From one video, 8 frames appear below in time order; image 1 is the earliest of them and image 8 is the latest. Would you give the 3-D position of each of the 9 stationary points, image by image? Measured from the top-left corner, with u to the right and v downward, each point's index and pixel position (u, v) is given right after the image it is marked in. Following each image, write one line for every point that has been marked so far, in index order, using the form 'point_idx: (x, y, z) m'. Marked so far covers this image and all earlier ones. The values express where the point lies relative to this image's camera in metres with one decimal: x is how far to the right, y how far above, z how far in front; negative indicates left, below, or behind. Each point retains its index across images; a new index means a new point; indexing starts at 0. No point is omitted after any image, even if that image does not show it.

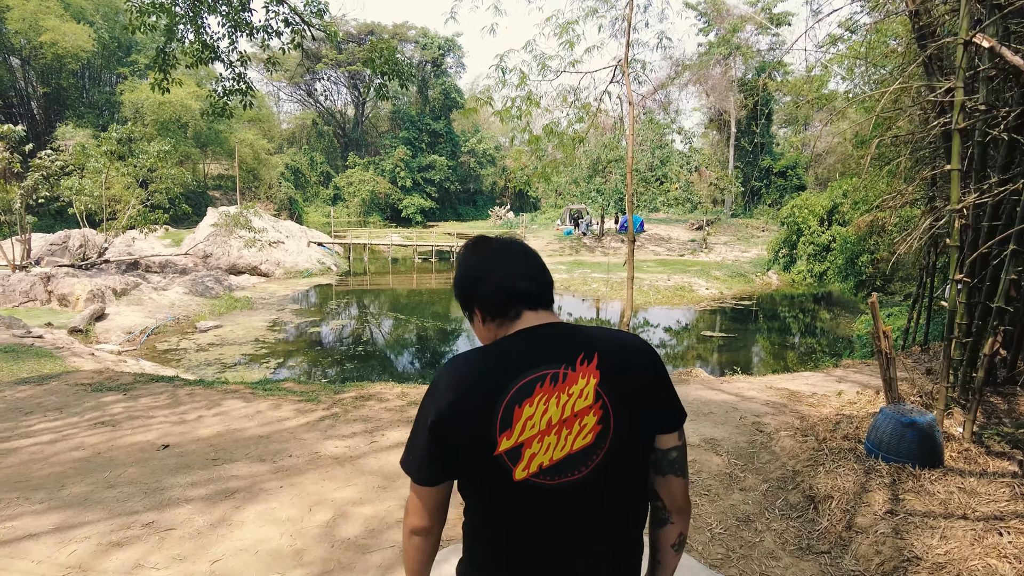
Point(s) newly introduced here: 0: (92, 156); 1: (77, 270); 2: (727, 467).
0: (-11.9, +3.8, +15.4) m
1: (-12.1, +0.5, +15.0) m
2: (+1.8, -1.5, +4.6) m
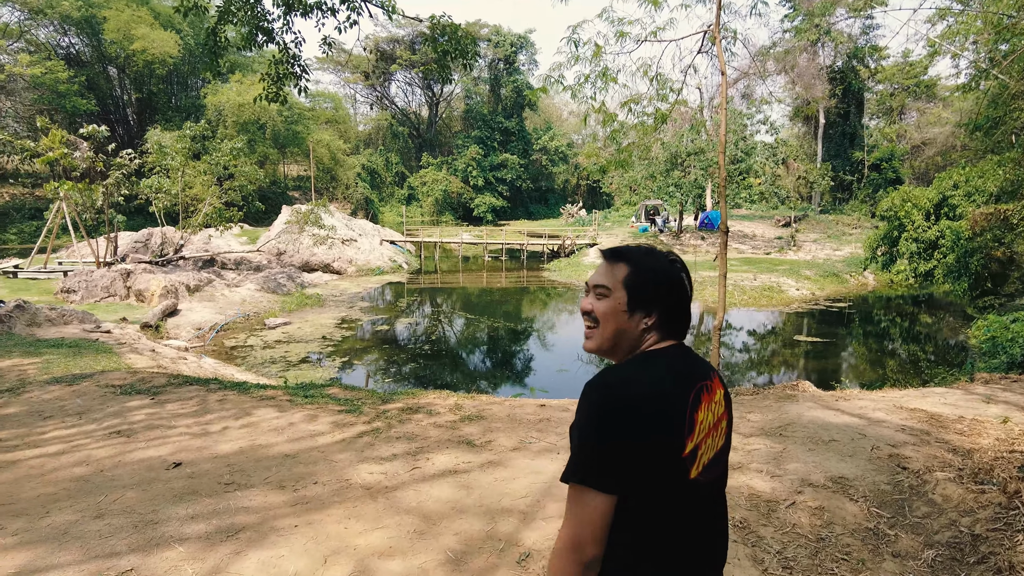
0: (-10.0, +3.9, +15.8) m
1: (-10.2, +0.6, +15.5) m
2: (+2.2, -1.4, +3.4) m
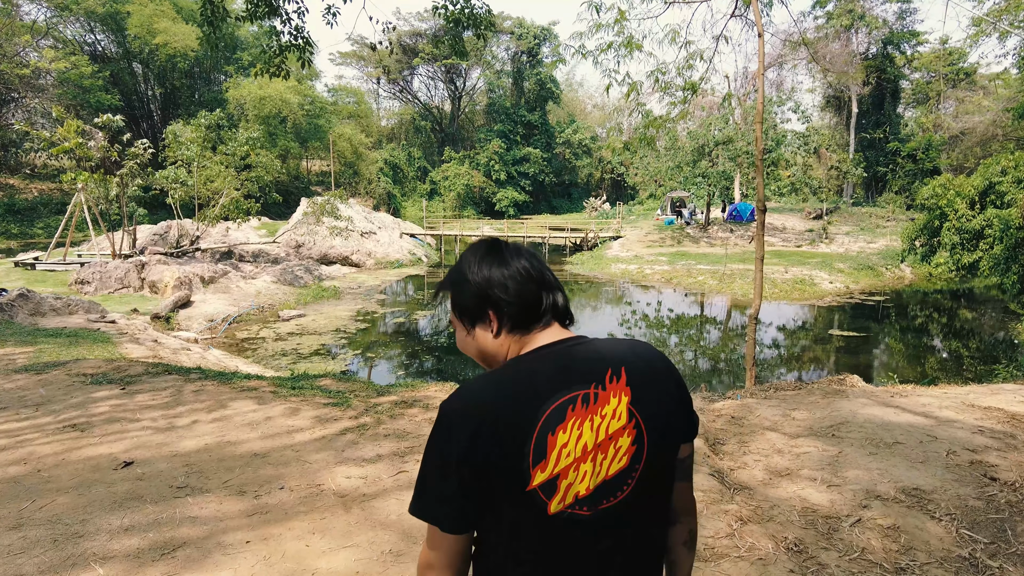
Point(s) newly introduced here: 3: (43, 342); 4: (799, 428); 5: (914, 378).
0: (-9.4, +4.1, +15.7) m
1: (-9.6, +0.9, +15.3) m
2: (+2.2, -1.3, +2.7) m
3: (-6.0, -0.7, +6.9) m
4: (+2.4, -1.2, +4.5) m
5: (+7.8, -1.7, +10.4) m
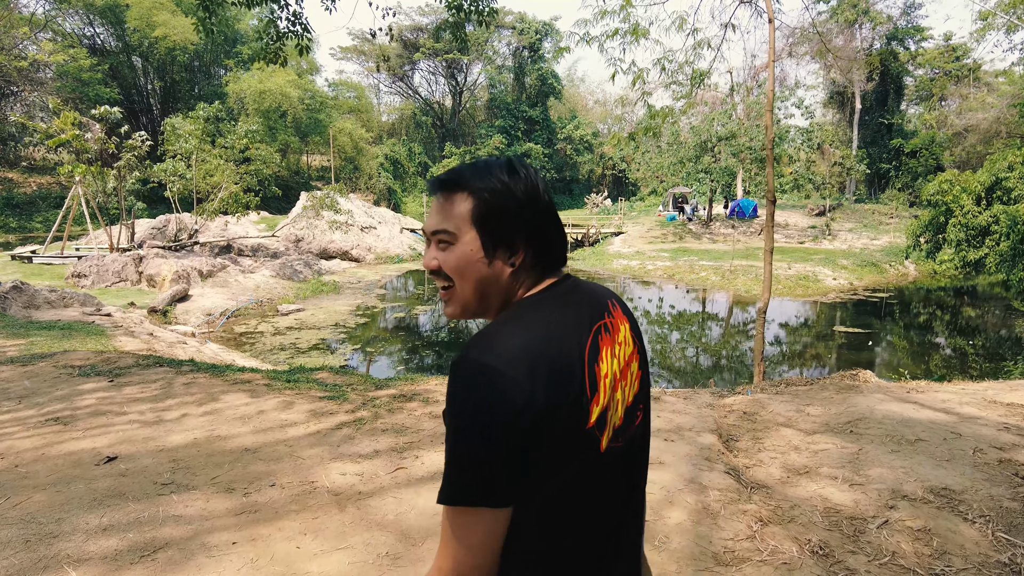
0: (-9.4, +4.3, +15.5) m
1: (-9.6, +1.0, +15.2) m
2: (+2.3, -1.2, +2.5) m
3: (-6.0, -0.6, +6.8) m
4: (+2.4, -1.1, +4.3) m
5: (+7.8, -1.6, +10.2) m
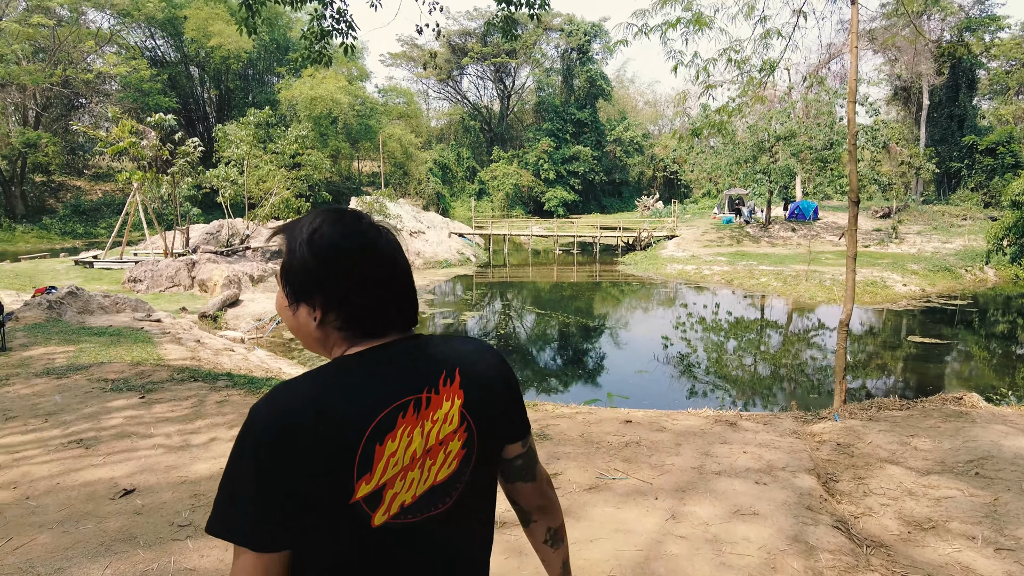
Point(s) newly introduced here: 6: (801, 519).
0: (-8.0, +4.2, +15.8) m
1: (-8.3, +0.9, +15.5) m
2: (+2.5, -1.3, +1.9) m
3: (-5.4, -0.7, +6.8) m
4: (+2.8, -1.2, +3.6) m
5: (+8.7, -1.7, +9.1) m
6: (+1.6, -1.3, +3.1) m
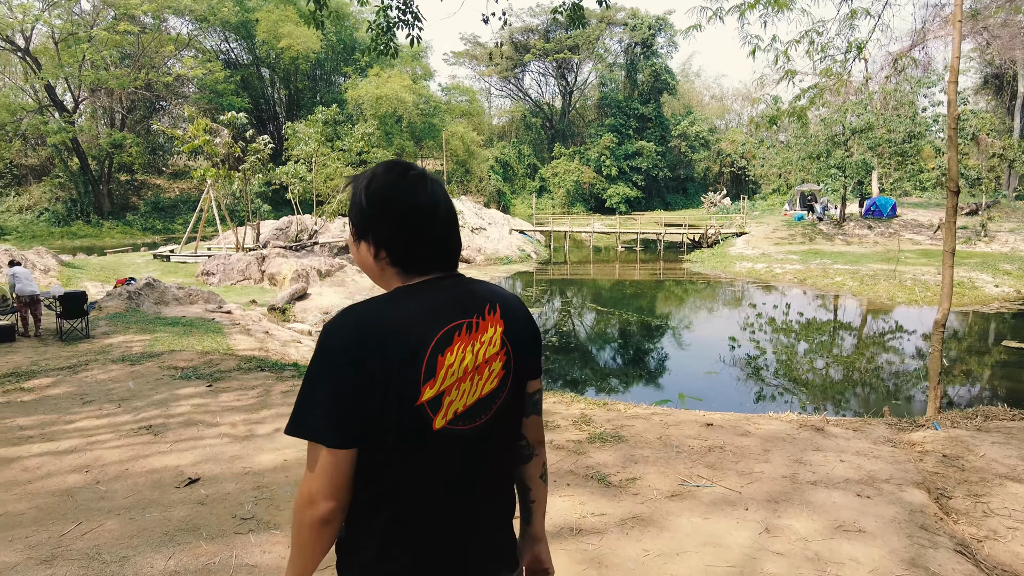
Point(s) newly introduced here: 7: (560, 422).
0: (-6.1, +4.3, +16.3) m
1: (-6.5, +1.1, +16.0) m
2: (+2.7, -1.3, +1.4) m
3: (-4.5, -0.5, +7.1) m
4: (+3.2, -1.1, +3.1) m
5: (+9.6, -1.7, +7.8) m
6: (+2.0, -1.3, +2.7) m
7: (+0.4, -1.1, +4.5) m
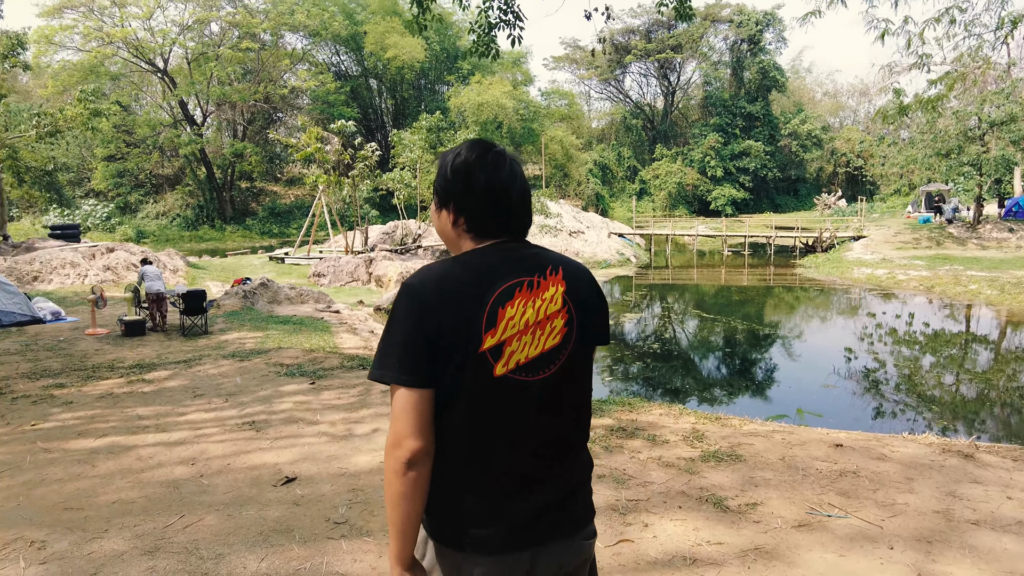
0: (-3.2, +4.3, +16.9) m
1: (-3.5, +1.0, +16.7) m
2: (+2.9, -1.3, +0.6) m
3: (-3.2, -0.5, +7.5) m
4: (+3.7, -1.1, +2.2) m
5: (+10.9, -1.8, +5.7) m
6: (+2.5, -1.3, +2.0) m
7: (+1.2, -1.1, +4.1) m
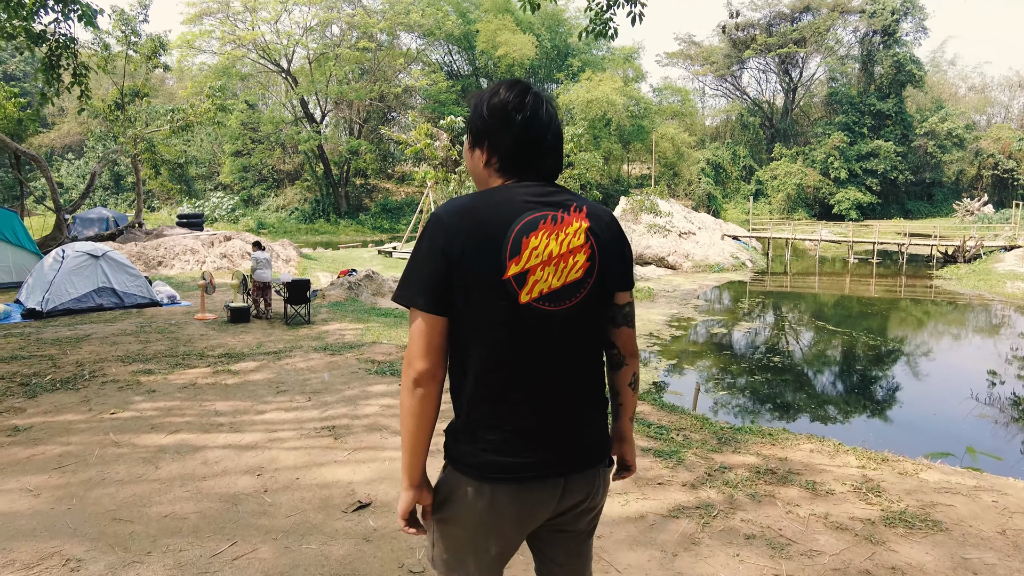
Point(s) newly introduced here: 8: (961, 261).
0: (+0.1, +4.3, +16.6) m
1: (-0.4, +1.1, +16.5) m
2: (+2.9, -1.4, -0.5) m
3: (-1.8, -0.4, +7.4) m
4: (+4.0, -1.3, +0.9) m
5: (+11.6, -2.2, +3.1) m
6: (+2.7, -1.4, +1.0) m
7: (+1.9, -1.2, +3.3) m
8: (+16.6, +1.1, +18.8) m
